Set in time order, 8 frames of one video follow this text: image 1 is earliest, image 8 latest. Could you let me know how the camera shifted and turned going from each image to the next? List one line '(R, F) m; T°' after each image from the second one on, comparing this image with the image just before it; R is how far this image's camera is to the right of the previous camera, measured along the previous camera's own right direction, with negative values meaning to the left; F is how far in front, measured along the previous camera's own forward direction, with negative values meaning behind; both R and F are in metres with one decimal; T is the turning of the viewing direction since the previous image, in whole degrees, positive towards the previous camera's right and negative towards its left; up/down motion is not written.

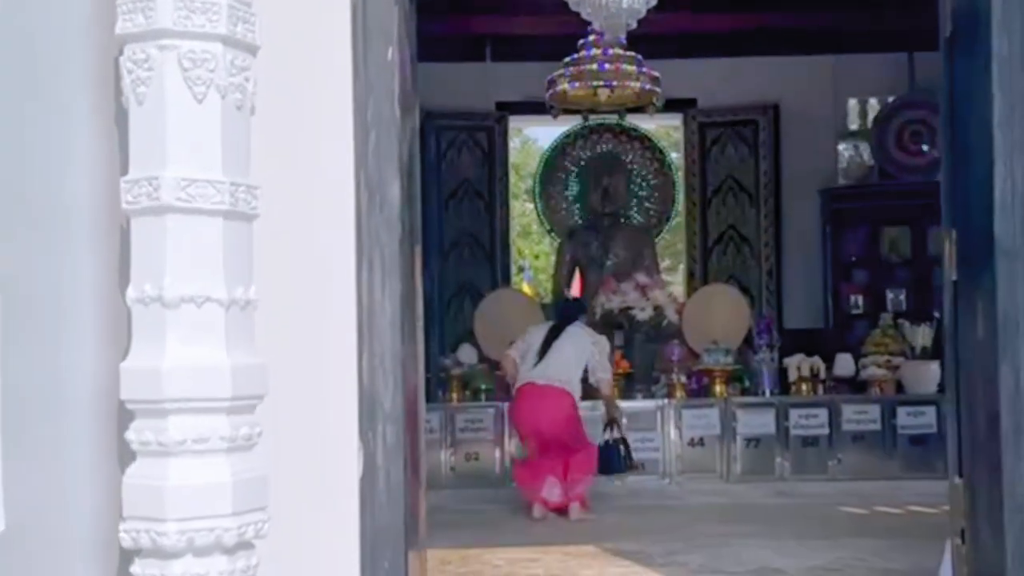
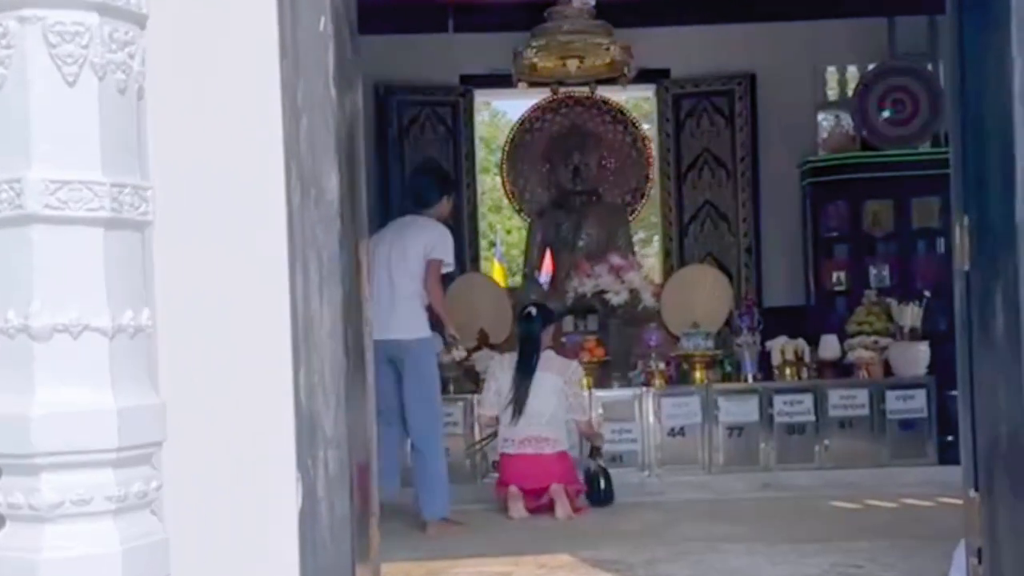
(0.0, +0.4) m; +1°
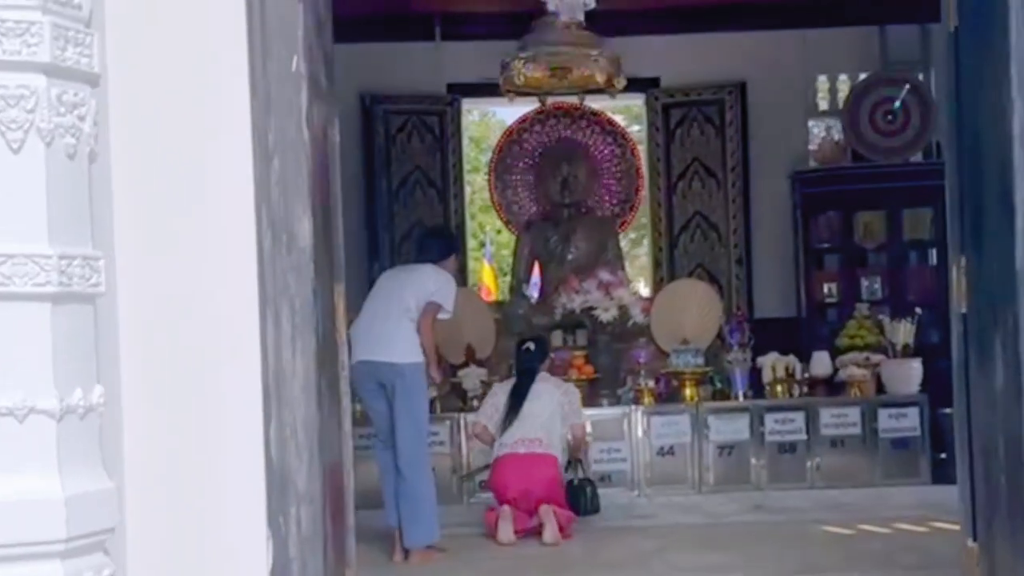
(0.0, +0.1) m; 0°
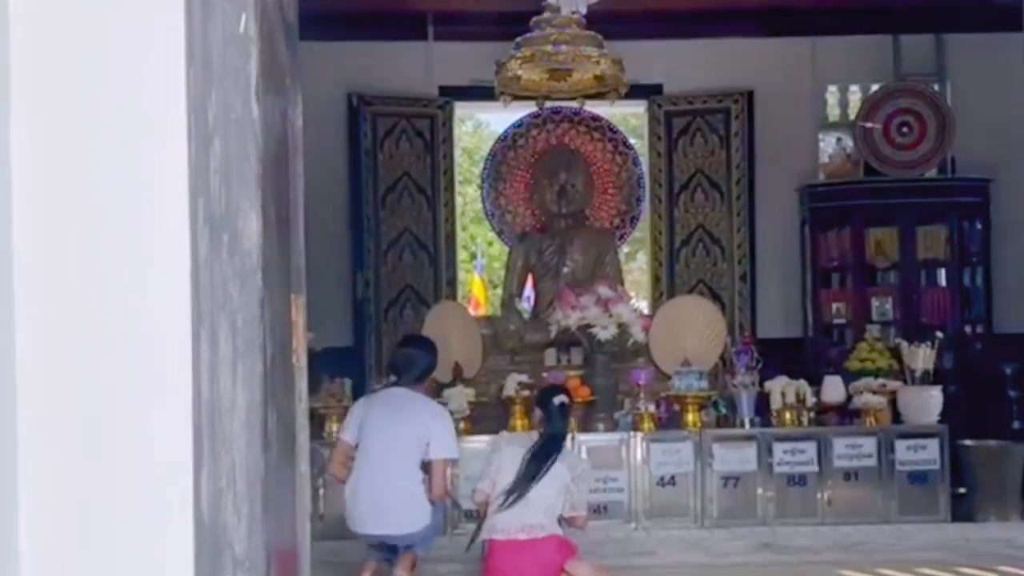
(0.0, +0.5) m; 0°
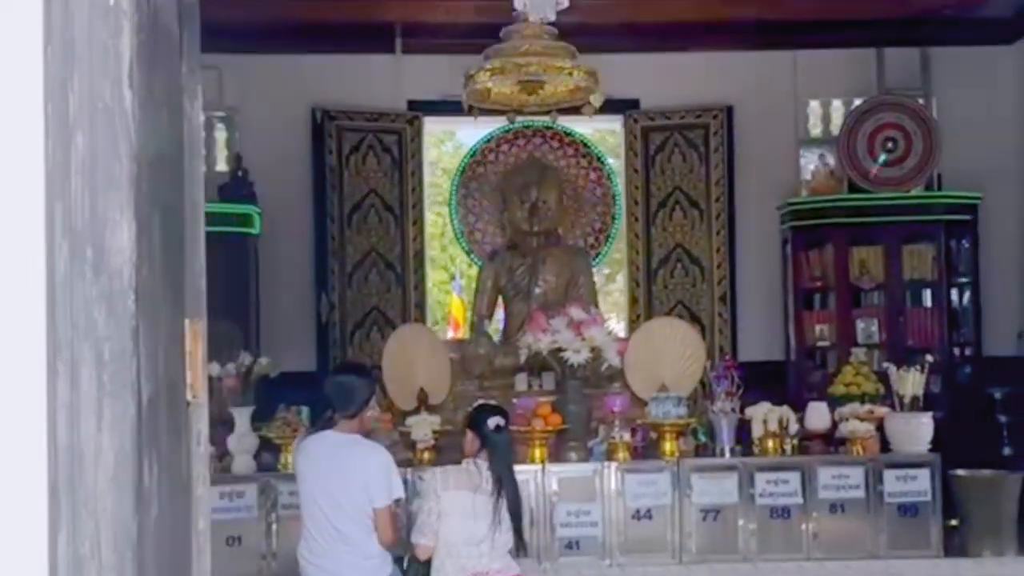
(+0.1, +0.3) m; +1°
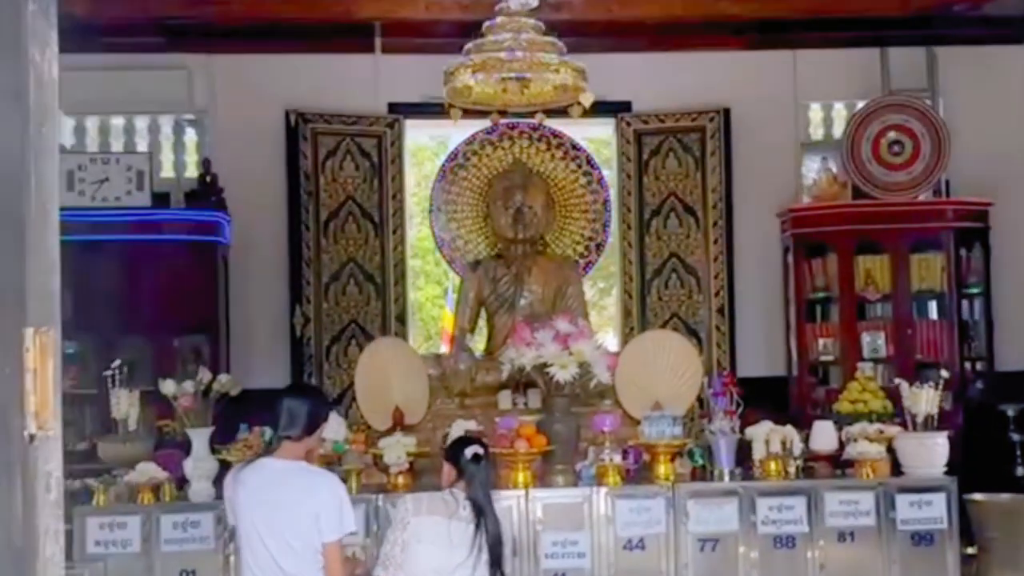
(+0.1, +0.4) m; 0°
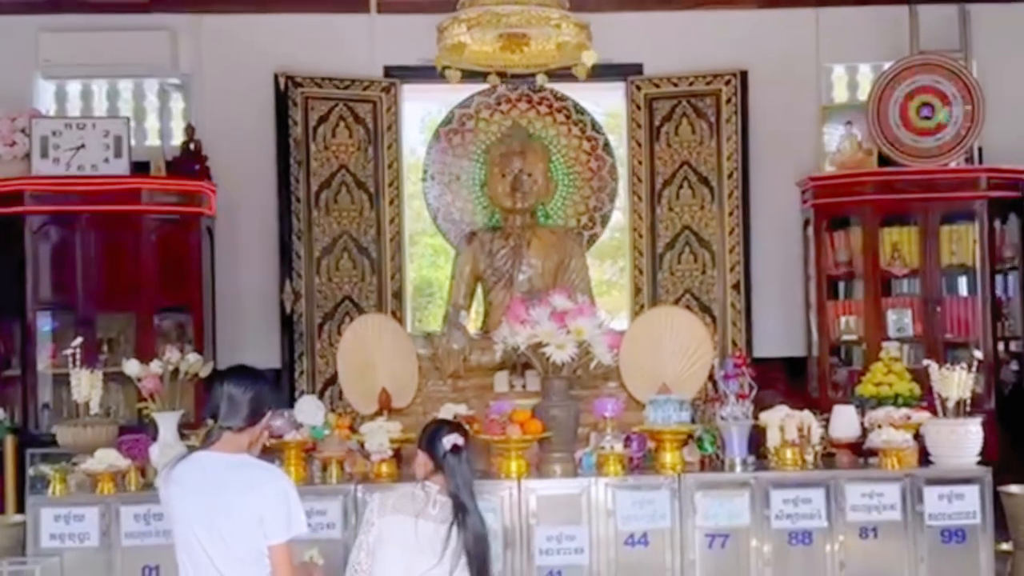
(+0.1, +0.4) m; -1°
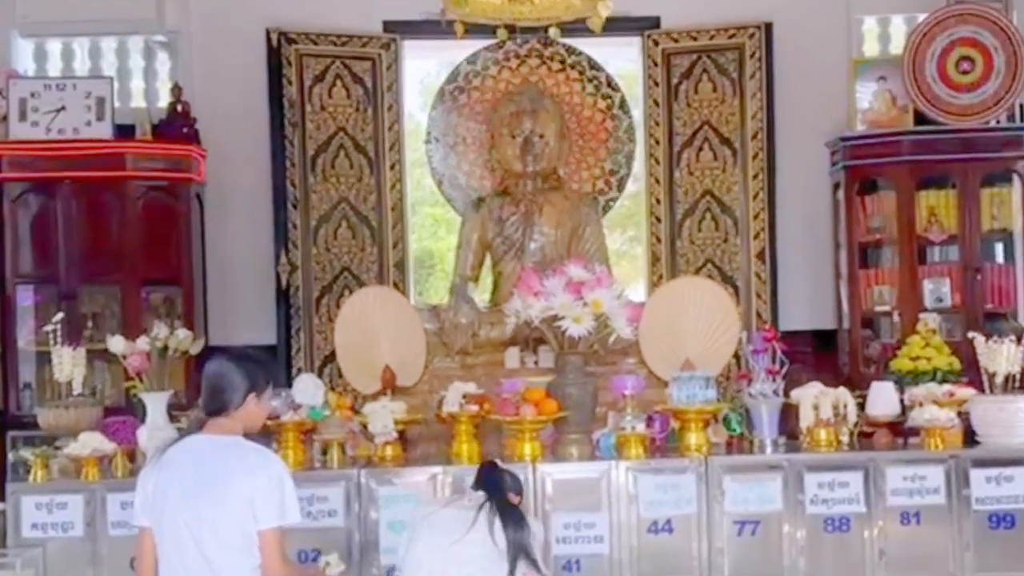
(0.0, +0.4) m; 0°
